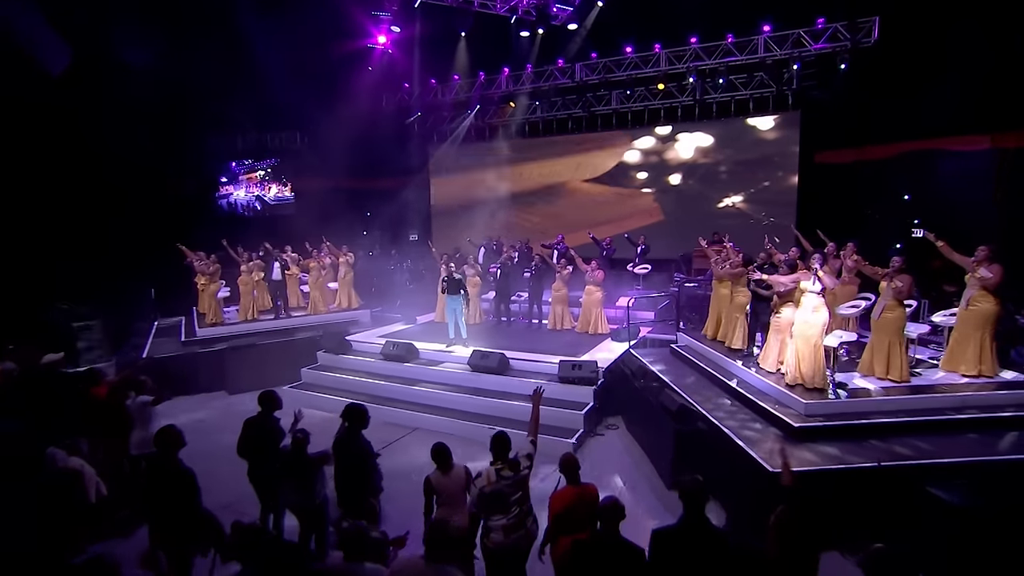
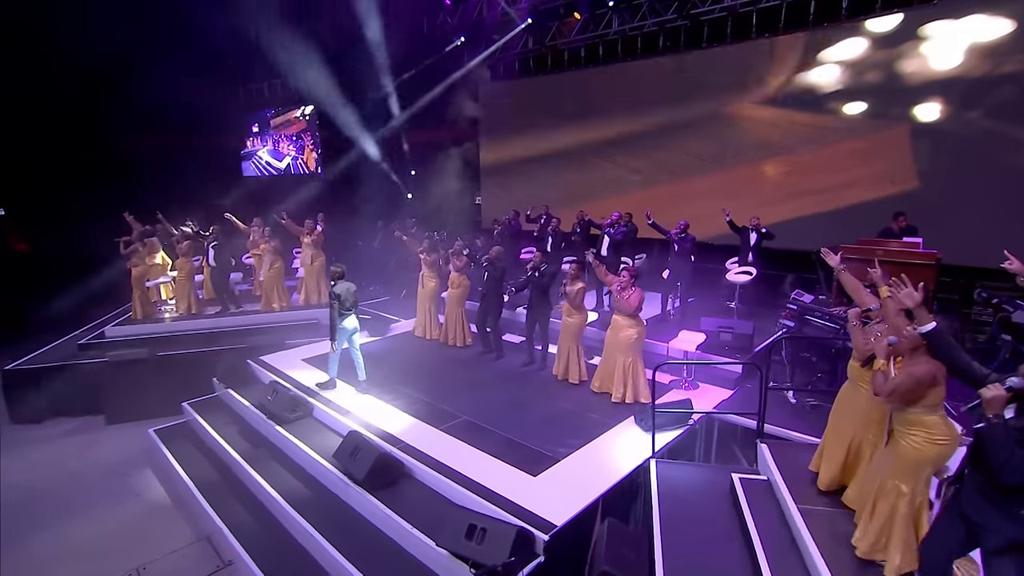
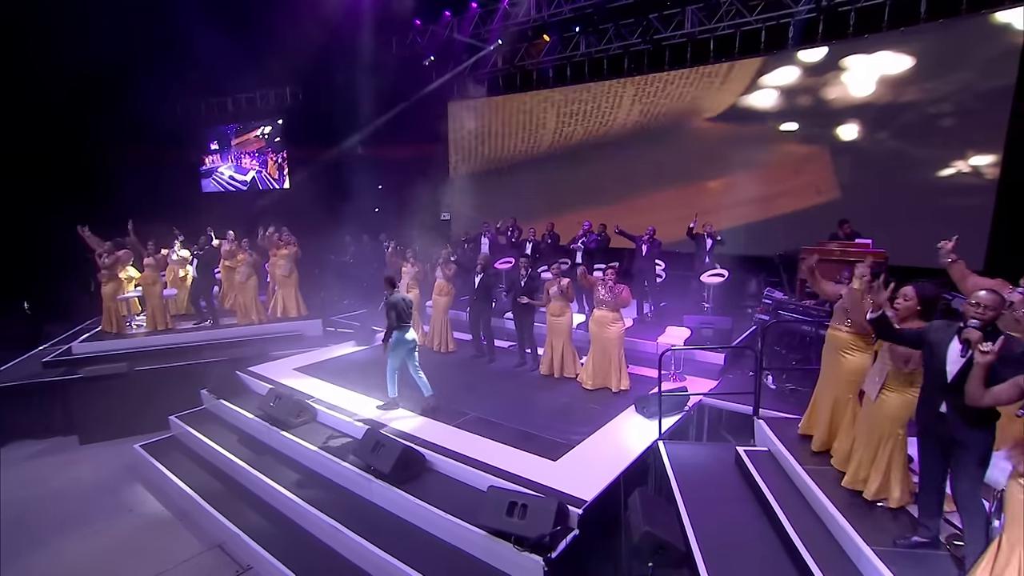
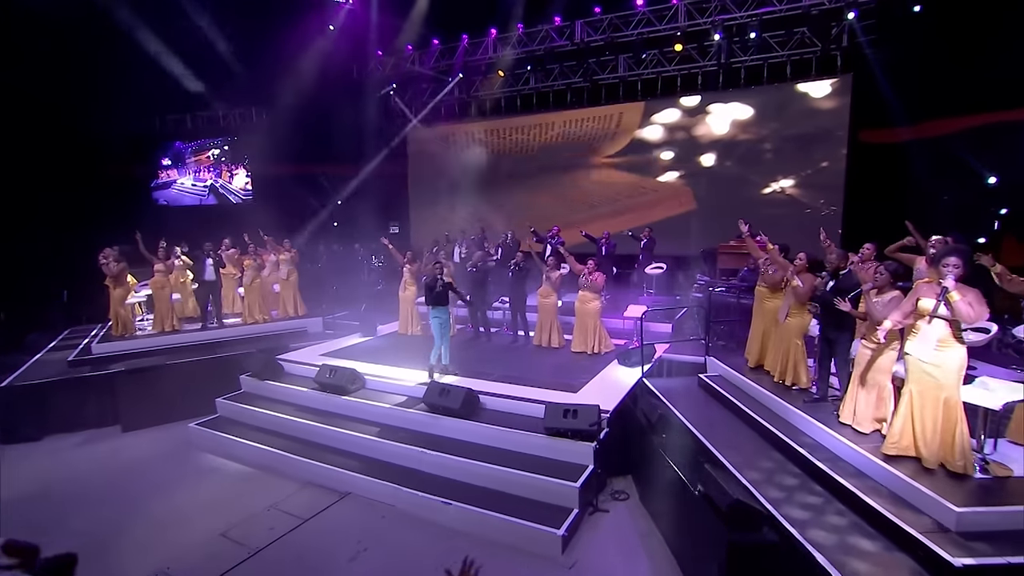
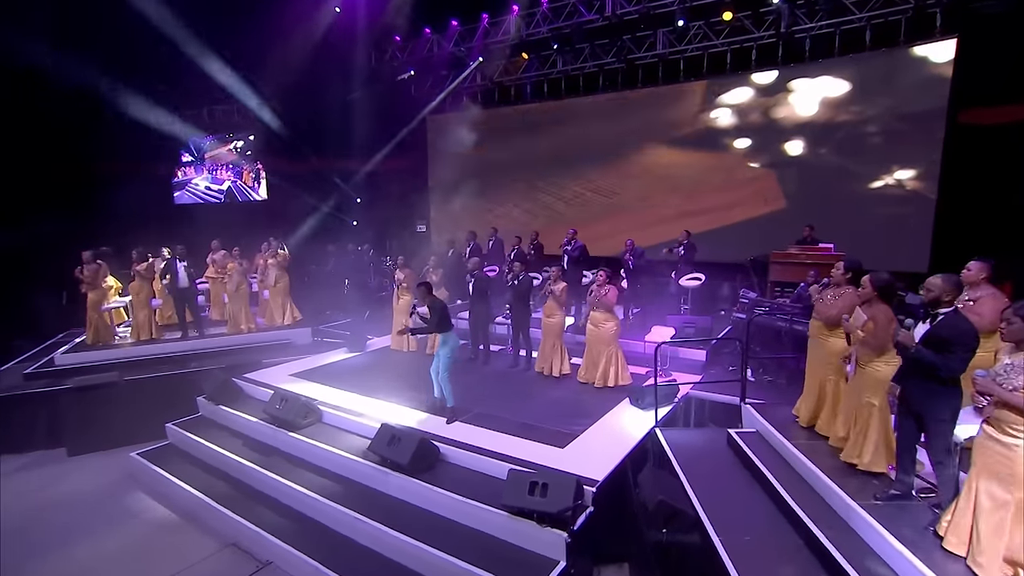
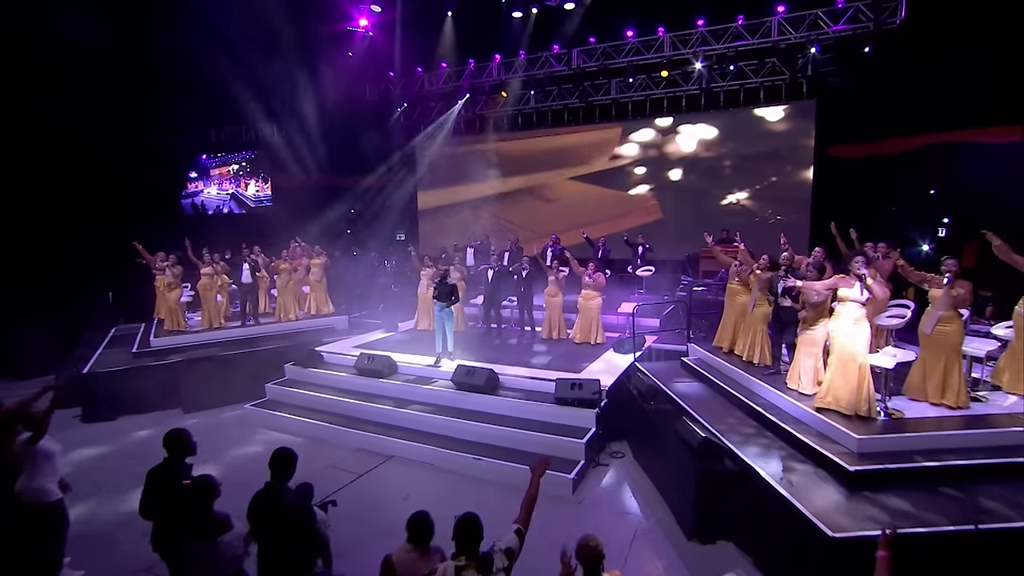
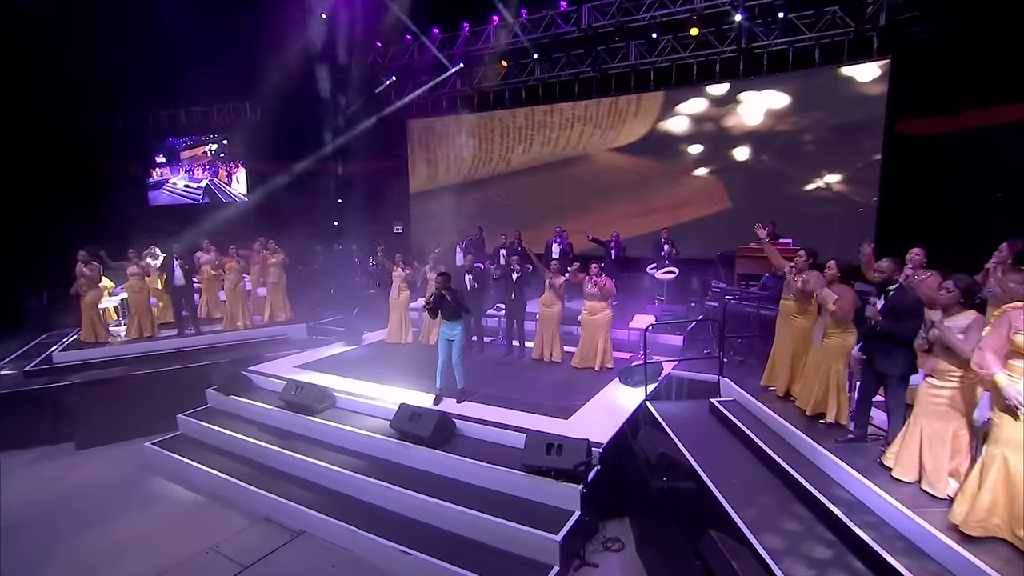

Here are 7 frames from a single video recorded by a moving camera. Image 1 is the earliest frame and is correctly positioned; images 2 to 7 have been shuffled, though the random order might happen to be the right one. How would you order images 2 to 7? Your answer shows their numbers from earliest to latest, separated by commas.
6, 4, 7, 5, 3, 2
